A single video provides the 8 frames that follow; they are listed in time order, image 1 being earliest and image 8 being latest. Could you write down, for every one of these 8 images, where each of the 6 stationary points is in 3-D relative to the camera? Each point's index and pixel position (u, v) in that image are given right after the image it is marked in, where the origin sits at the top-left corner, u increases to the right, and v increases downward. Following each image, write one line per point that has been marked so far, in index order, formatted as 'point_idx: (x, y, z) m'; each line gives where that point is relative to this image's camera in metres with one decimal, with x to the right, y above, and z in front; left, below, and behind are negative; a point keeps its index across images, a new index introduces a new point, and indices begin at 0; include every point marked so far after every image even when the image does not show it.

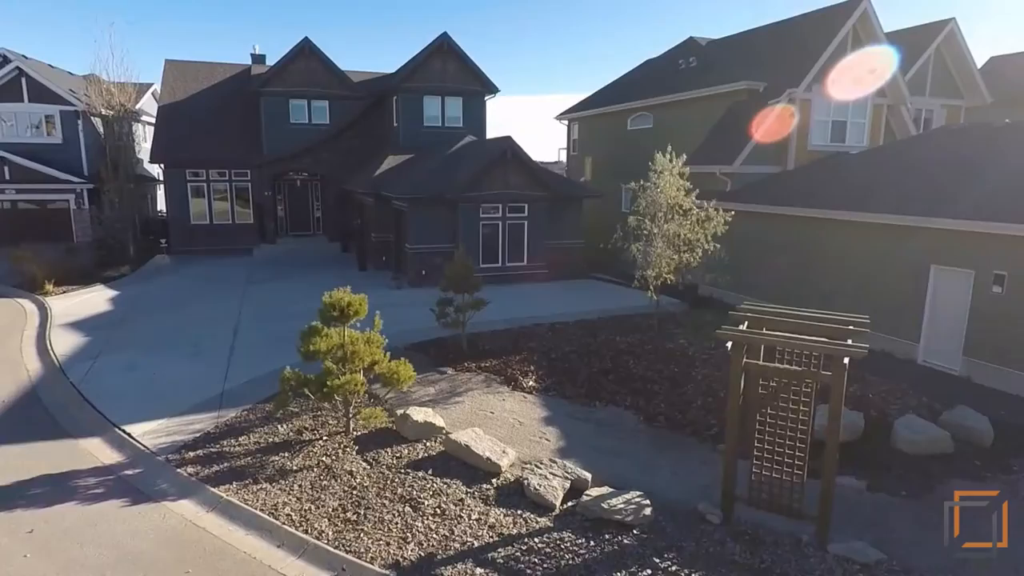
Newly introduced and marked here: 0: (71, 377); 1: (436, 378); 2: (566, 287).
0: (-7.3, -1.5, +10.8) m
1: (-1.2, -1.5, +10.4) m
2: (+1.5, 0.0, +17.9) m
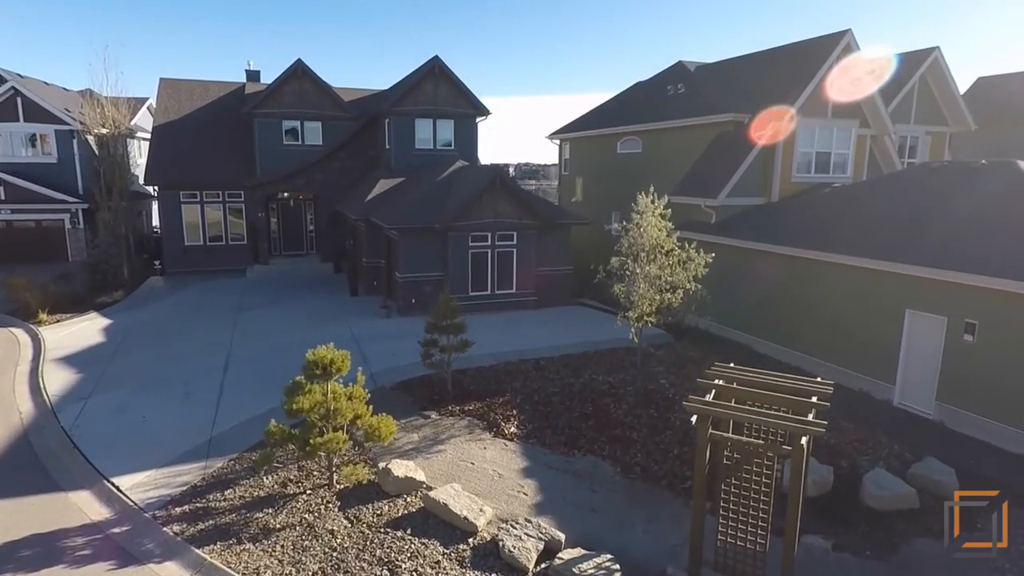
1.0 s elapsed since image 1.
0: (-7.6, -2.3, +11.0) m
1: (-1.5, -2.2, +10.6) m
2: (+1.2, -0.7, +18.1) m
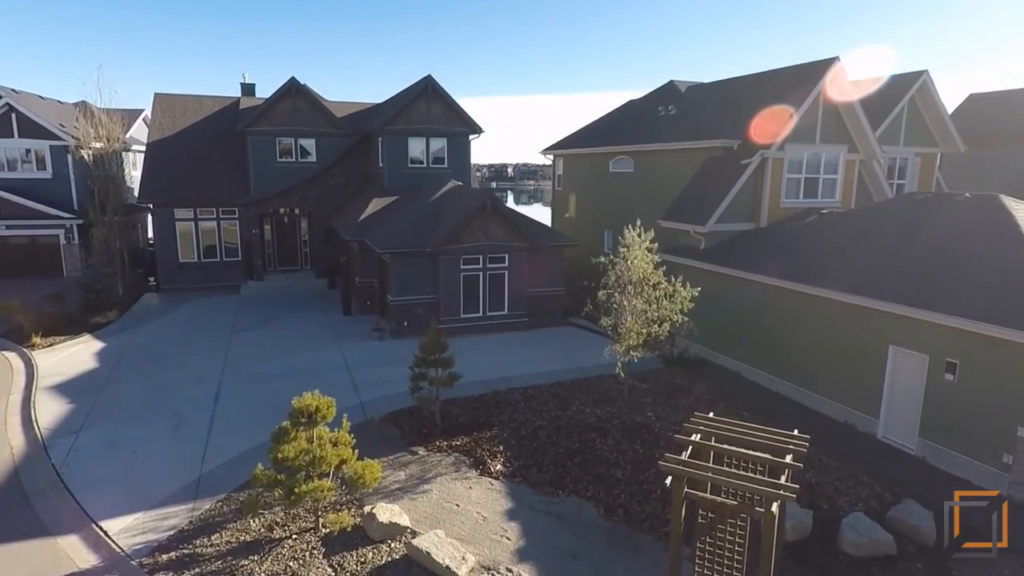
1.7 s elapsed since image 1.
0: (-7.8, -2.9, +11.1) m
1: (-1.7, -2.9, +10.7) m
2: (+1.0, -1.4, +18.2) m
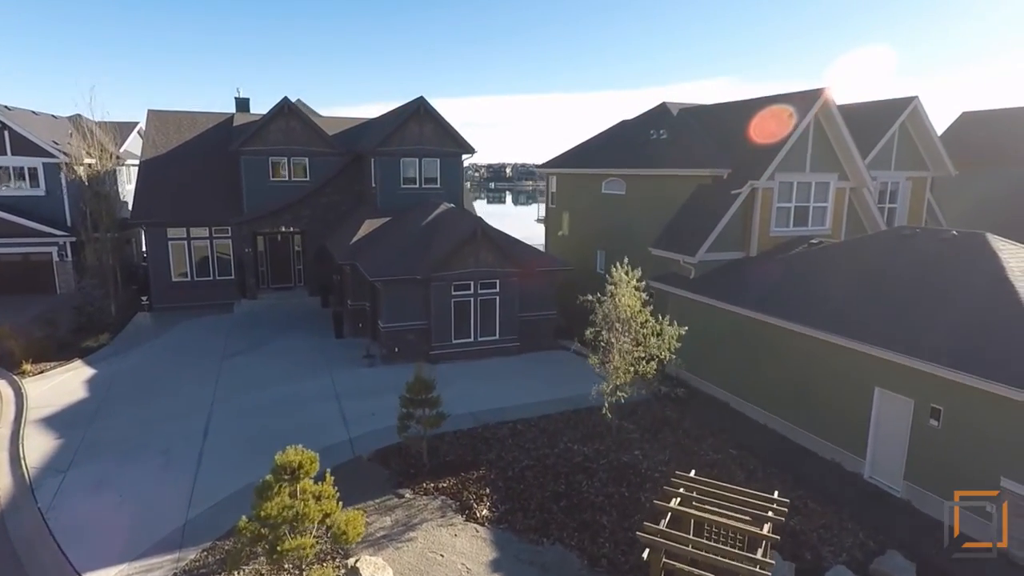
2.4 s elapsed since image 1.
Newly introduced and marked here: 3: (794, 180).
0: (-8.0, -3.6, +11.1) m
1: (-2.0, -3.6, +10.8) m
2: (+0.7, -2.1, +18.2) m
3: (+7.1, +2.7, +16.5) m
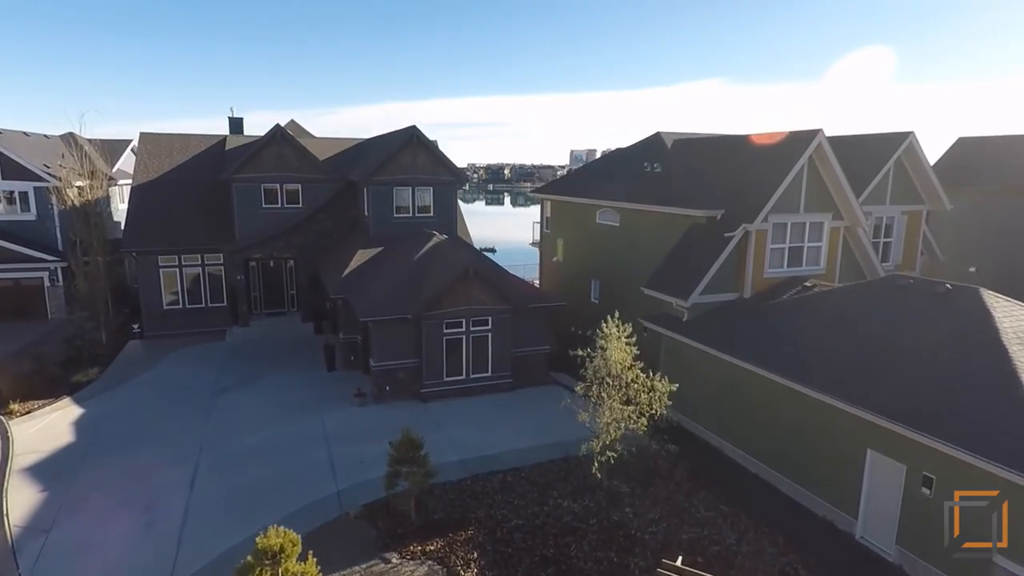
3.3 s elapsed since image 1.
0: (-8.3, -4.6, +10.9) m
1: (-2.2, -4.6, +10.6) m
2: (+0.5, -3.1, +18.1) m
3: (+6.9, +1.7, +16.3) m
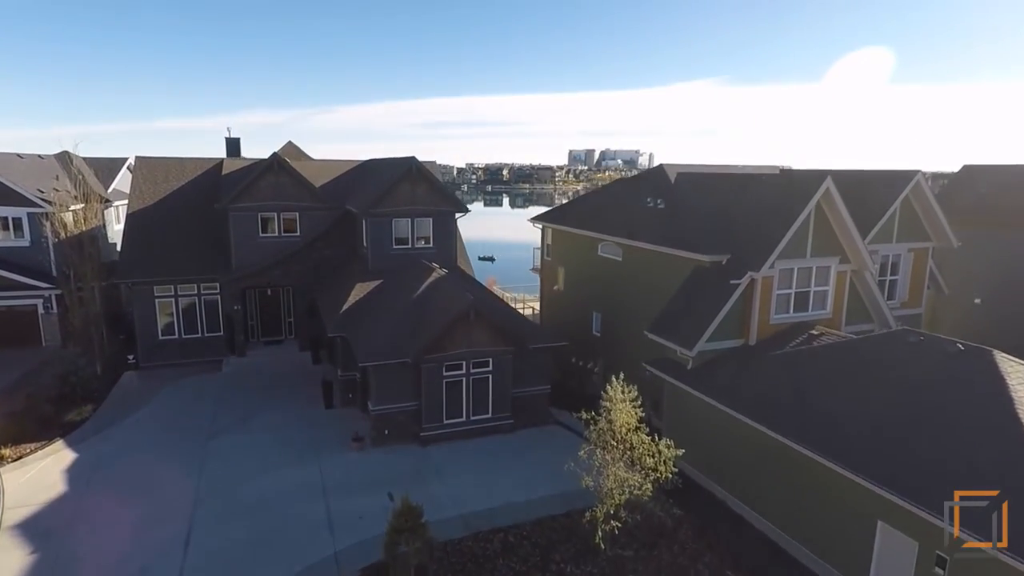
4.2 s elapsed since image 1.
0: (-8.2, -5.8, +10.6) m
1: (-2.1, -5.8, +10.3) m
2: (+0.5, -4.2, +17.8) m
3: (+7.0, +0.5, +16.1) m
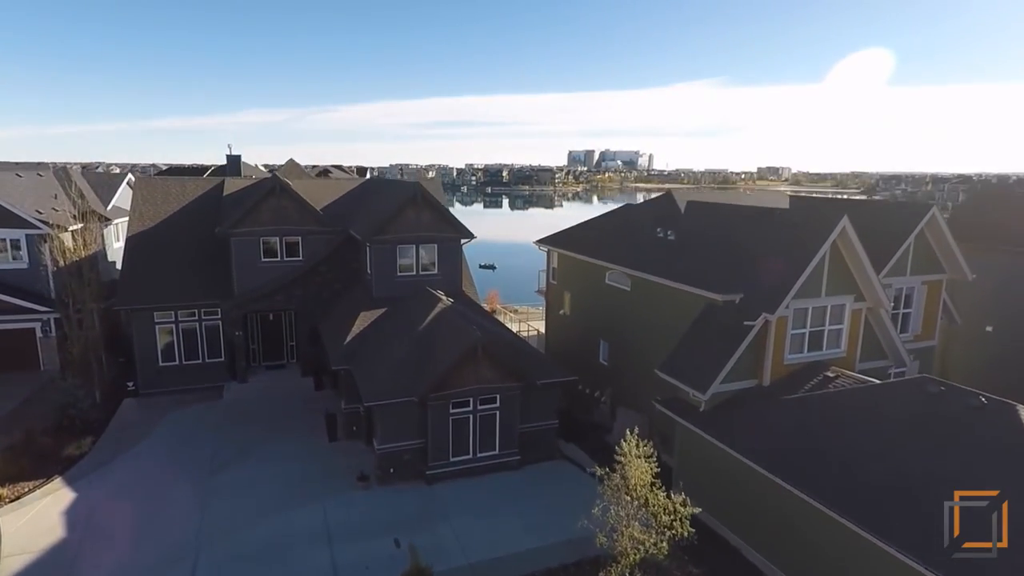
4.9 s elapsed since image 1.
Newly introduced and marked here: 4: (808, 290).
0: (-8.0, -6.7, +10.3) m
1: (-1.9, -6.7, +10.0) m
2: (+0.8, -5.2, +17.5) m
3: (+7.2, -0.4, +15.7) m
4: (+7.1, 0.0, +15.6) m
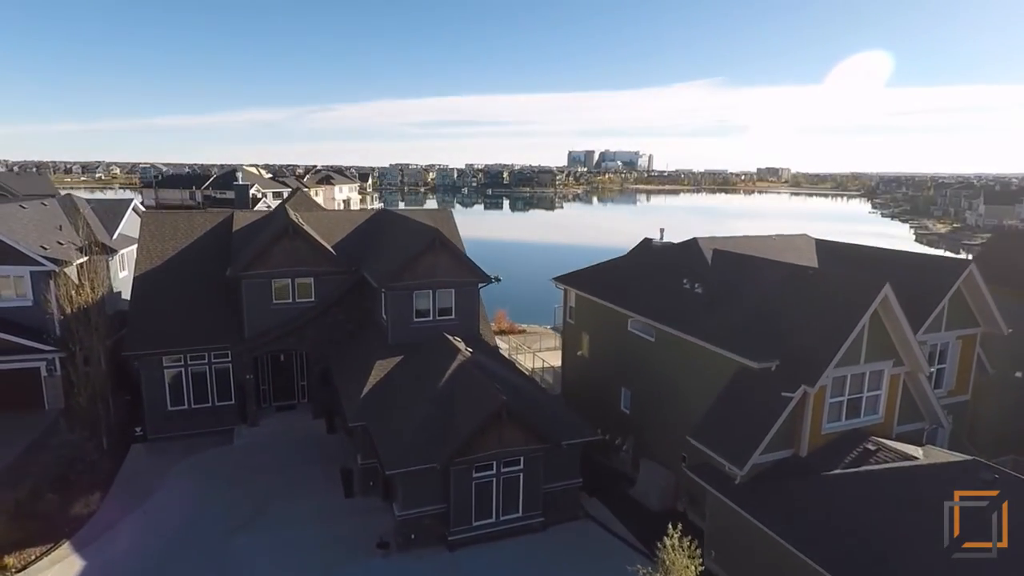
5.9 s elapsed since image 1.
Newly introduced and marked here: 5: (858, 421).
0: (-7.4, -8.2, +9.7) m
1: (-1.3, -8.2, +9.5) m
2: (+1.4, -6.7, +16.9) m
3: (+7.8, -2.0, +15.2) m
4: (+7.7, -1.5, +15.0) m
5: (+8.4, -3.2, +15.7) m
